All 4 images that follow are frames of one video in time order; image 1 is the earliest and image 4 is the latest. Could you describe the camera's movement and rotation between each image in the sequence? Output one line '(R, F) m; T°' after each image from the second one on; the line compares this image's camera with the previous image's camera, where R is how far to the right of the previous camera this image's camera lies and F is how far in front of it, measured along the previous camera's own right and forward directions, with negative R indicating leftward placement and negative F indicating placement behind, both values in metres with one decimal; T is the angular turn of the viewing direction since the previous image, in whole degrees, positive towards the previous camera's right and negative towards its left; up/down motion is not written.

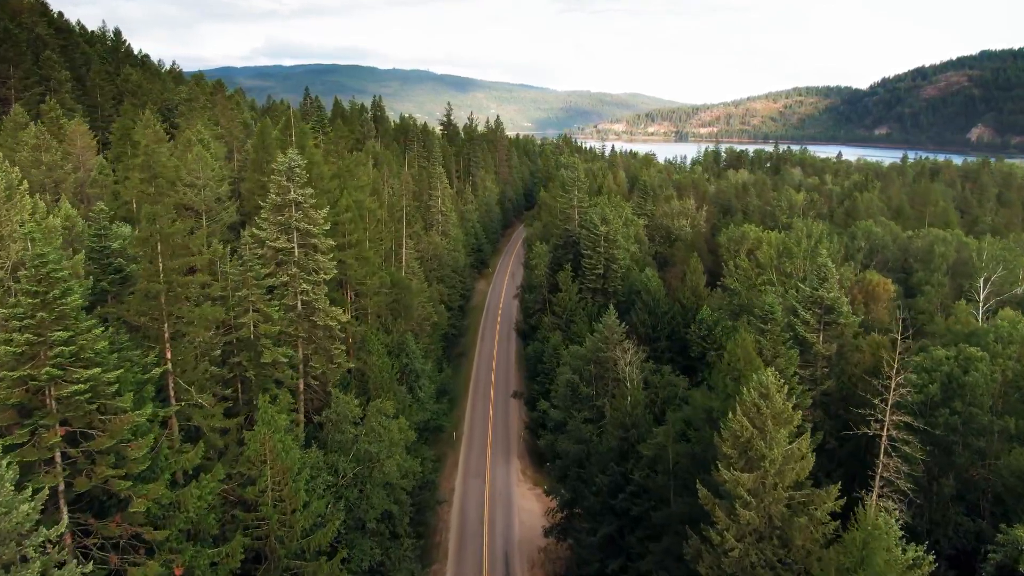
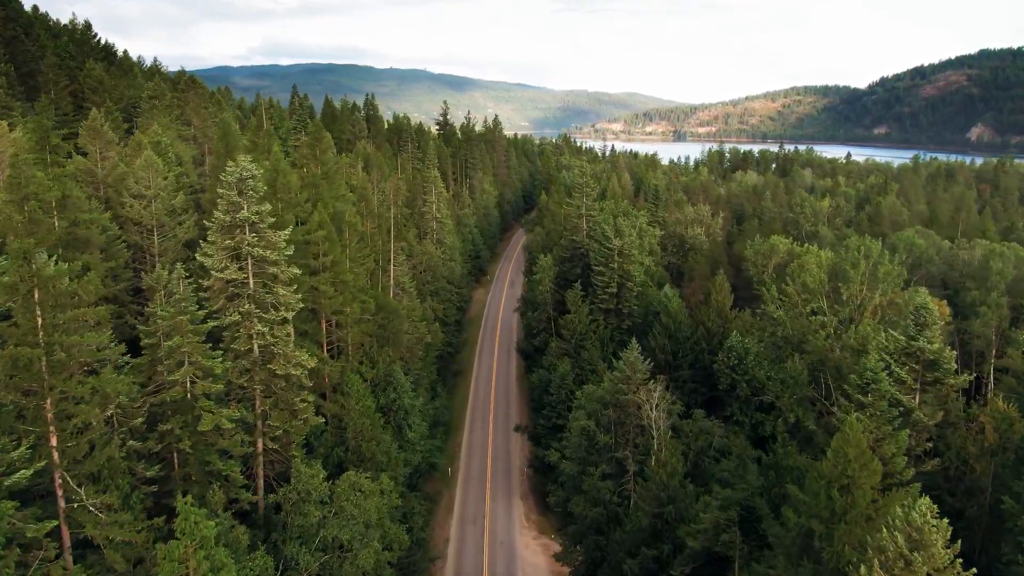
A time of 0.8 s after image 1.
(-0.4, +7.0) m; 0°
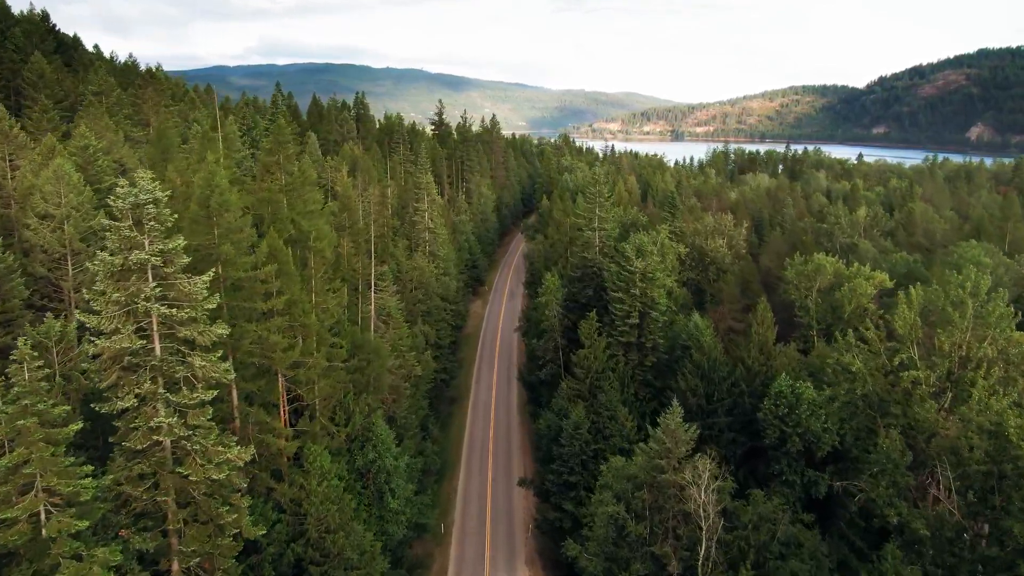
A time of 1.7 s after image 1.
(-0.5, +8.4) m; 0°
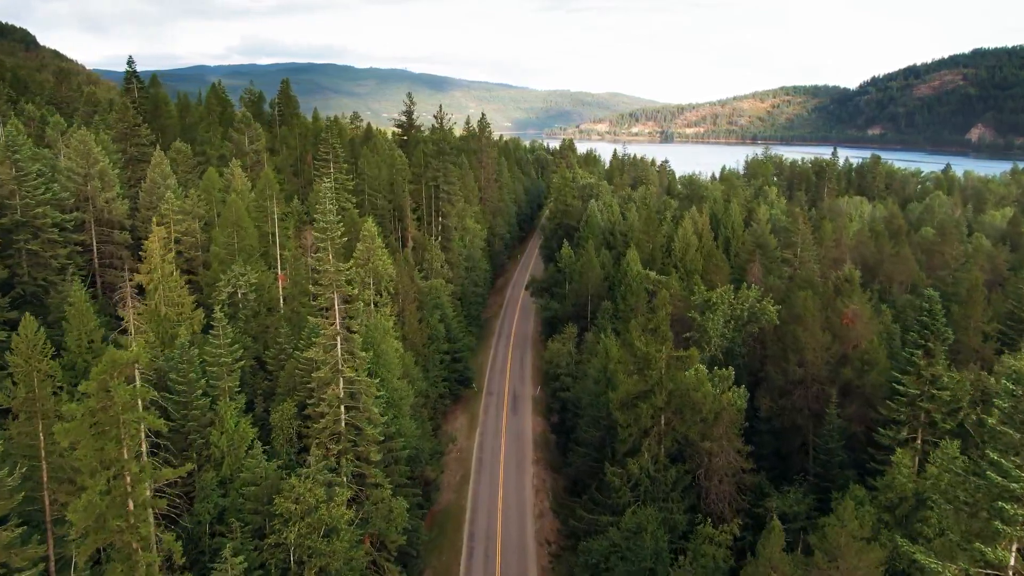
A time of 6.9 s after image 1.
(-2.1, +45.5) m; +1°
